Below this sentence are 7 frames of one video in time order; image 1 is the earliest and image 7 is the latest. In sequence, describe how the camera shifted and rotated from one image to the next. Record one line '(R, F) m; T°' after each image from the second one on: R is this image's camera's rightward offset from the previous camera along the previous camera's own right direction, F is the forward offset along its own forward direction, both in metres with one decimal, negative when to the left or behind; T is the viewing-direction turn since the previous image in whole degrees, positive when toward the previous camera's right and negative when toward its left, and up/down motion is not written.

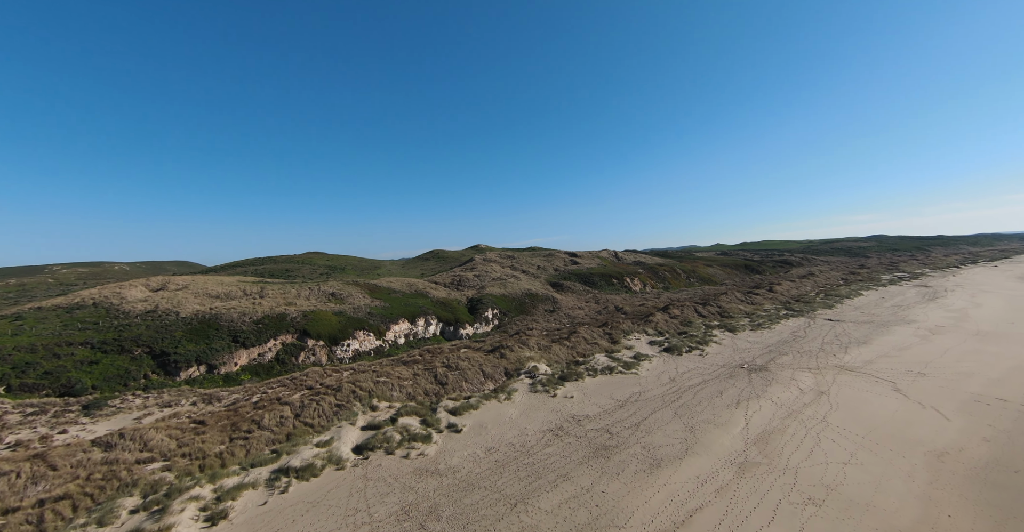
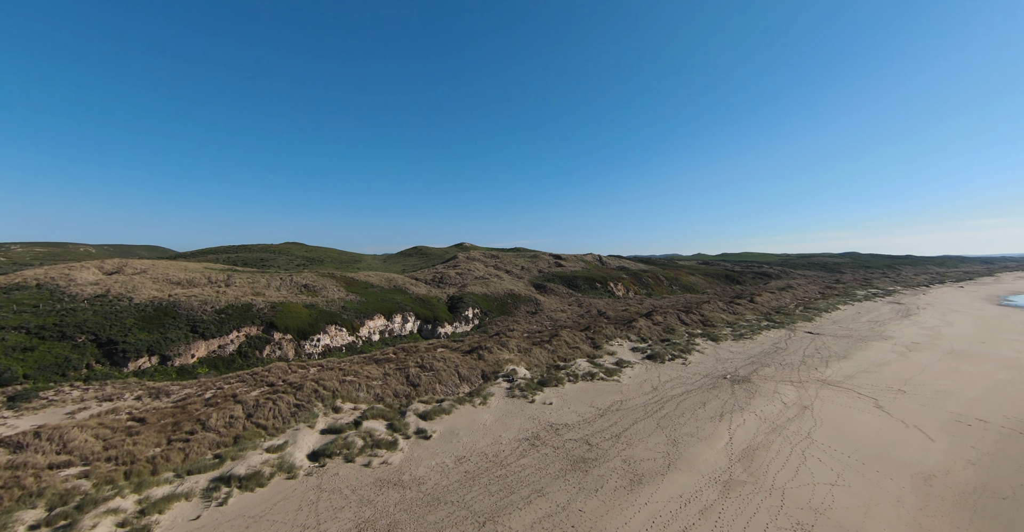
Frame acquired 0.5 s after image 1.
(+0.1, +1.0) m; +2°
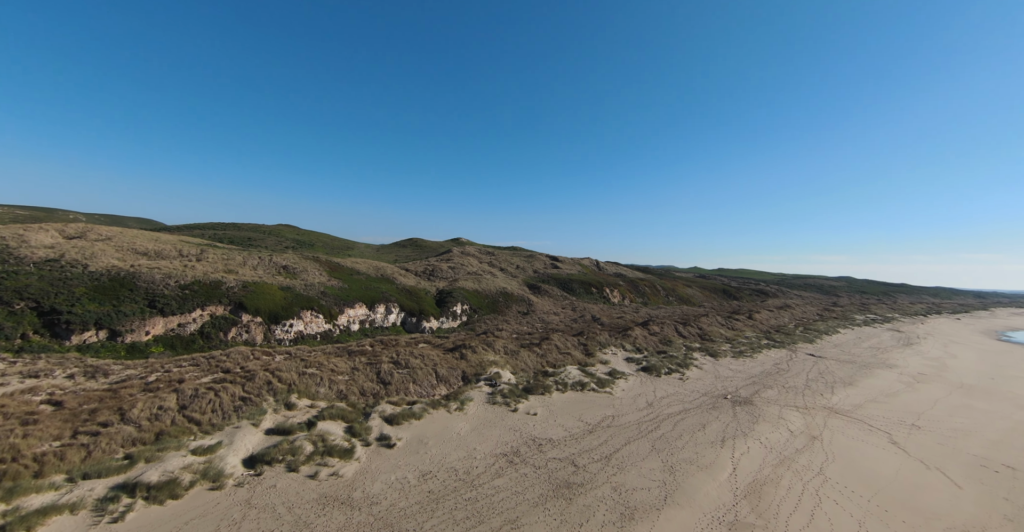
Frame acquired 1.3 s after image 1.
(+0.2, +1.9) m; +1°
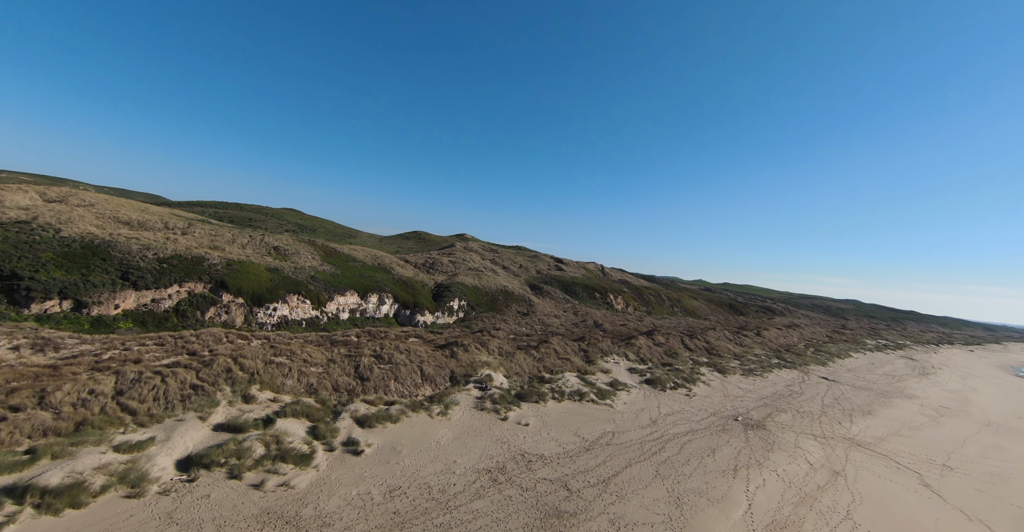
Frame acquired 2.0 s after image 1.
(+0.2, +1.7) m; -1°
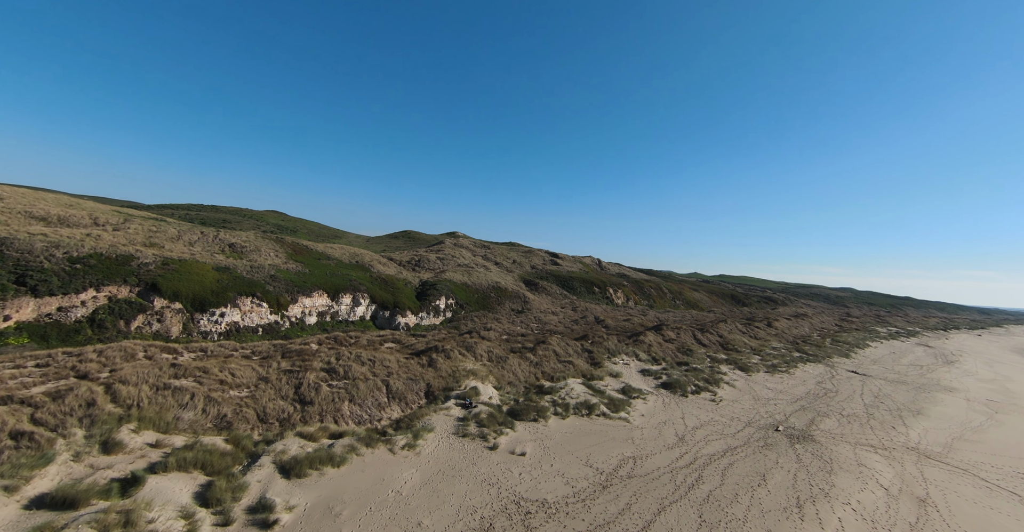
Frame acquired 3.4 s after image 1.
(+0.3, +3.7) m; +1°
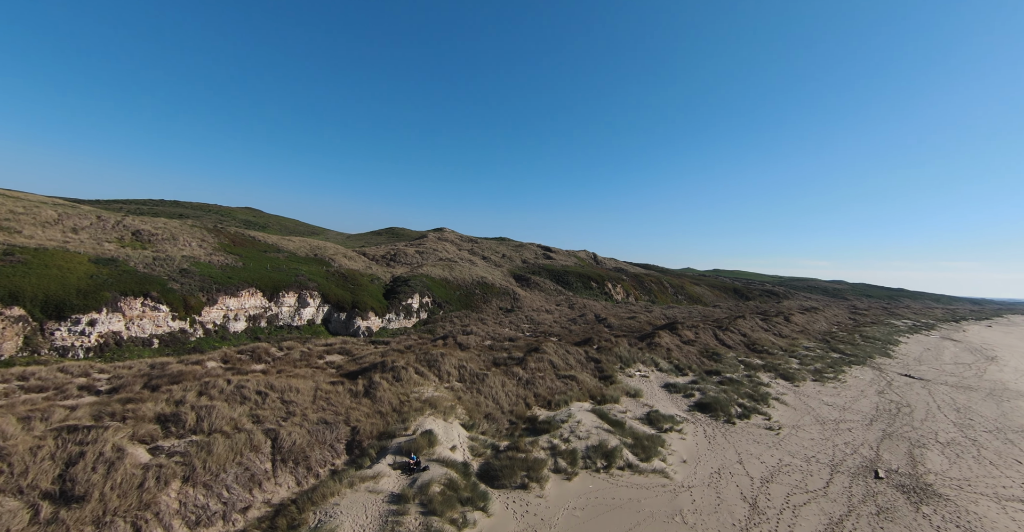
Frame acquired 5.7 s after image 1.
(+0.5, +5.5) m; +1°
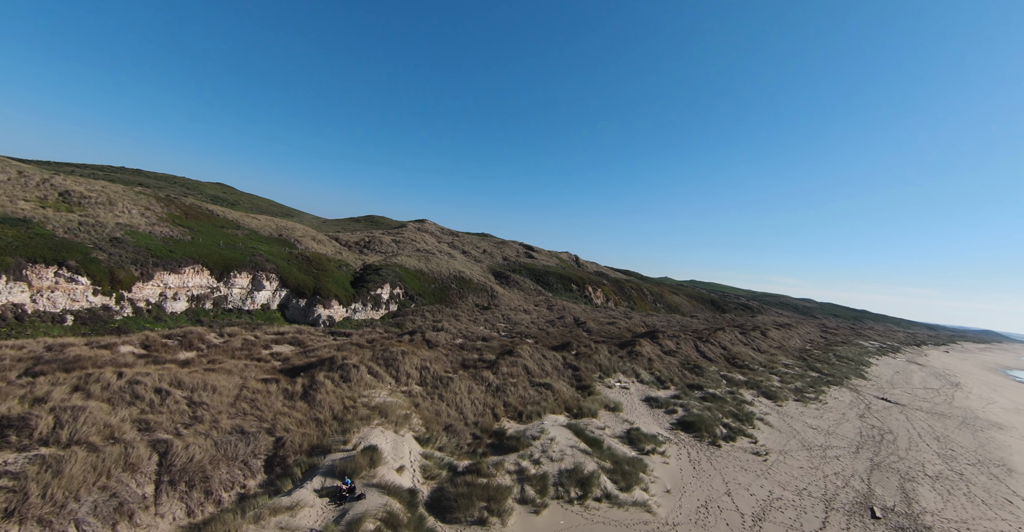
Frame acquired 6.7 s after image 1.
(+0.1, +1.6) m; +3°
